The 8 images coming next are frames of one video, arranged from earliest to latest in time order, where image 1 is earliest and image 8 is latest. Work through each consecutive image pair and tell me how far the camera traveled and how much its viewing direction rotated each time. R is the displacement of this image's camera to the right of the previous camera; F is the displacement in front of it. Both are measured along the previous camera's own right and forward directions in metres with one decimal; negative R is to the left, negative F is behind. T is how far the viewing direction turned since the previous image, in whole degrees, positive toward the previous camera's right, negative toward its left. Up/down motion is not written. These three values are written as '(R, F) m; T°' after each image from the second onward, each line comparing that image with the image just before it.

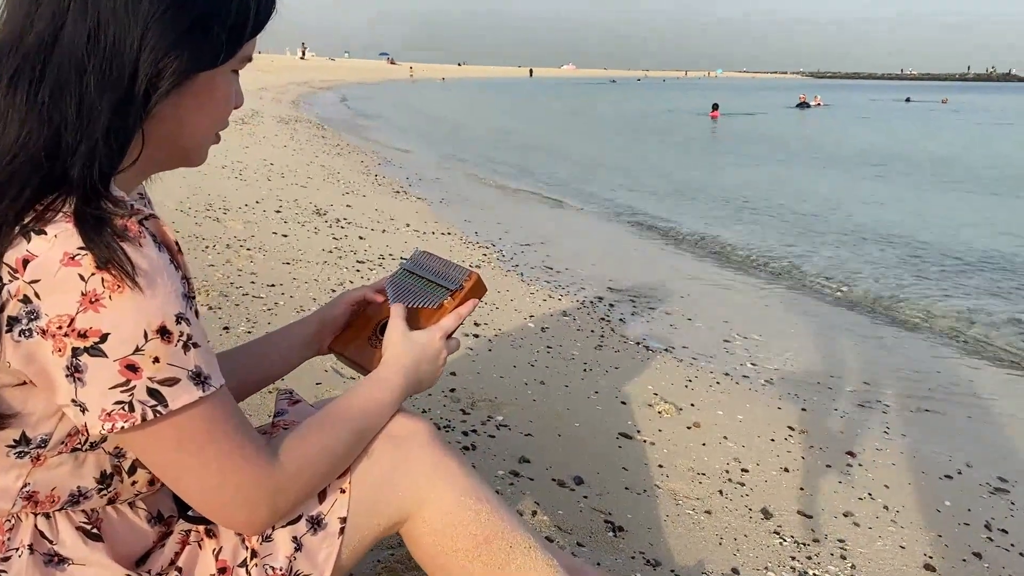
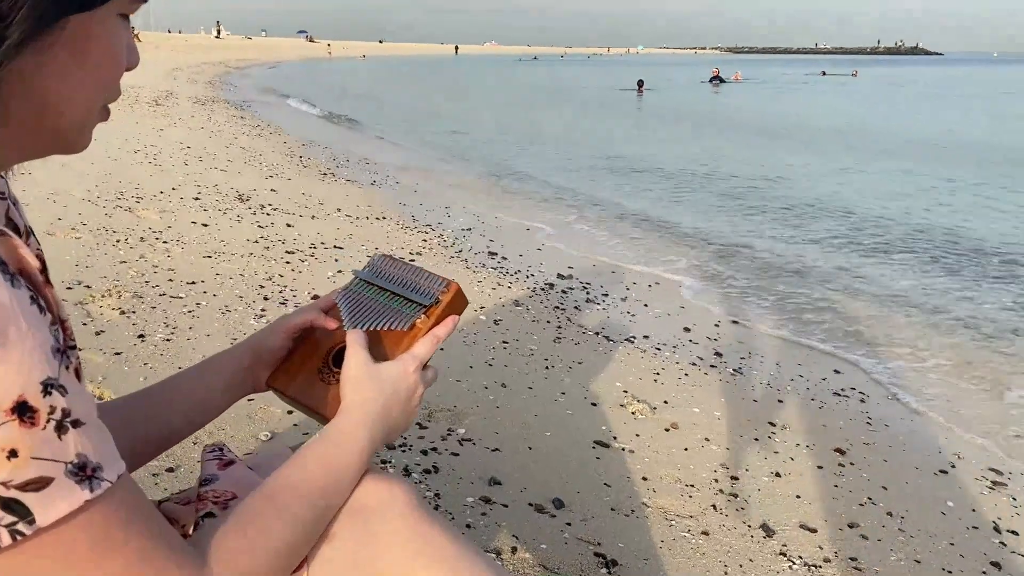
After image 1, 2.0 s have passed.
(-0.1, +0.6) m; +5°
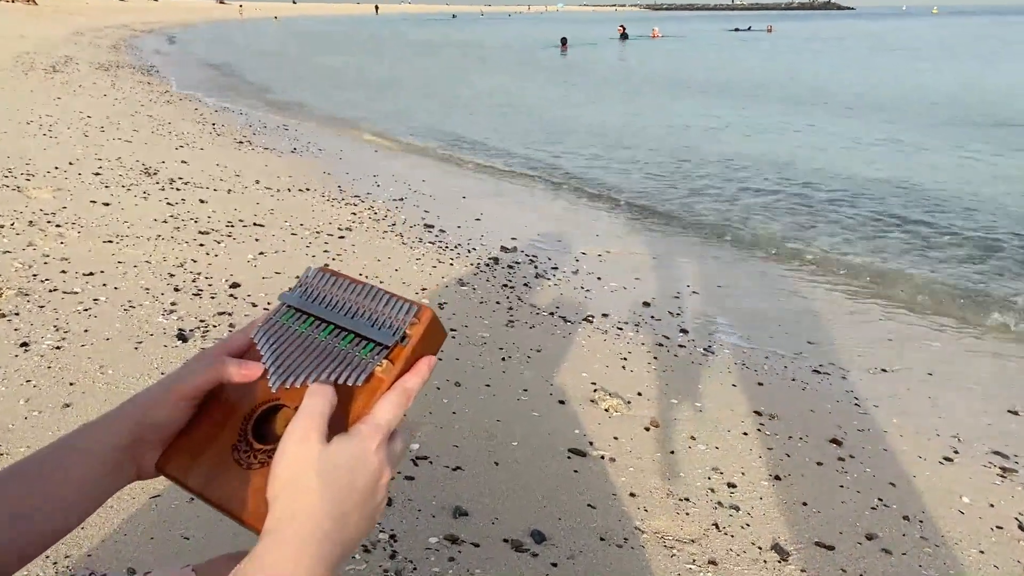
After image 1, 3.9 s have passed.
(-0.1, +0.7) m; +5°
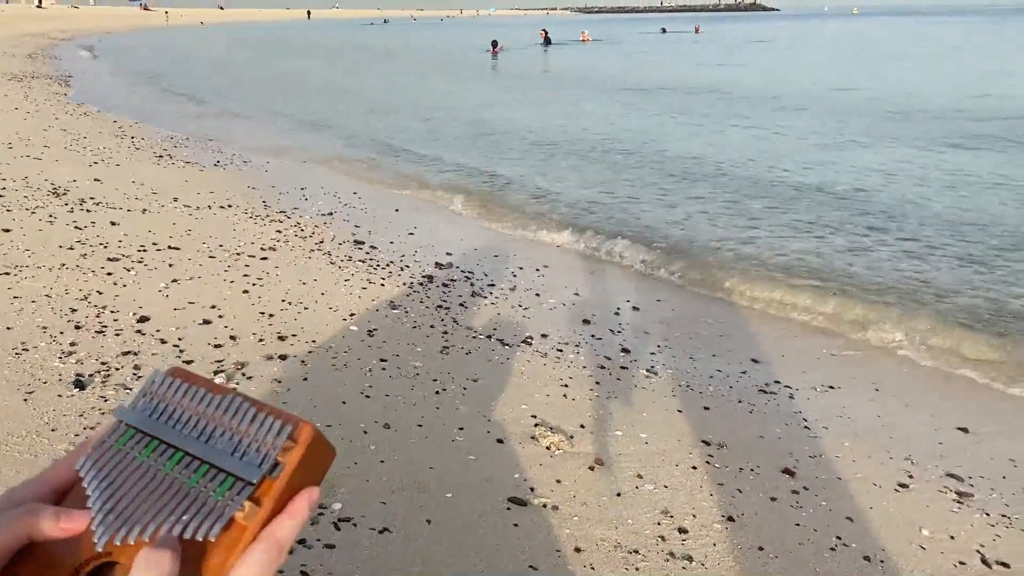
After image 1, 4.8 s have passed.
(+0.1, +0.3) m; +4°
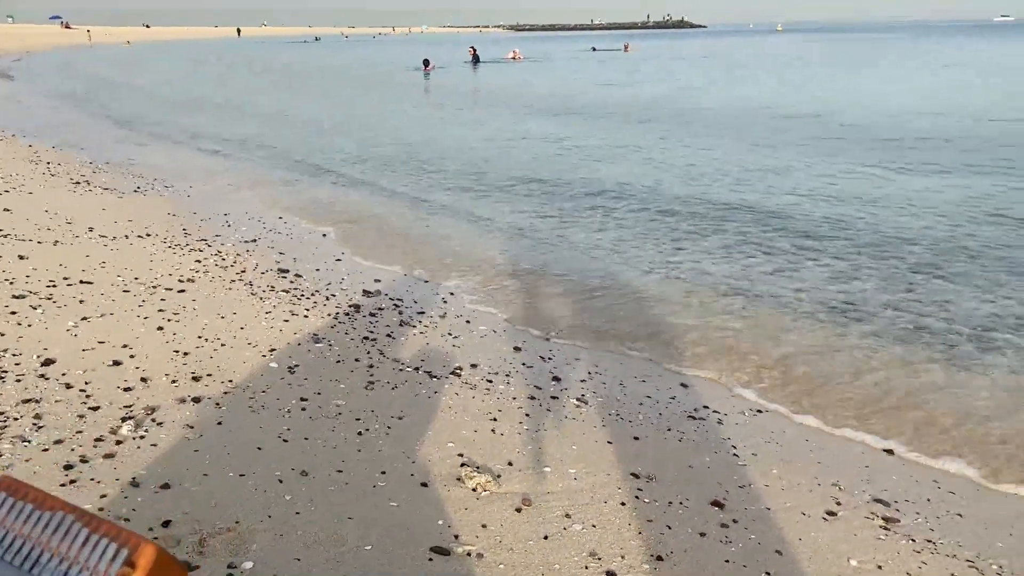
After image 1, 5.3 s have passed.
(+0.1, +0.1) m; +4°
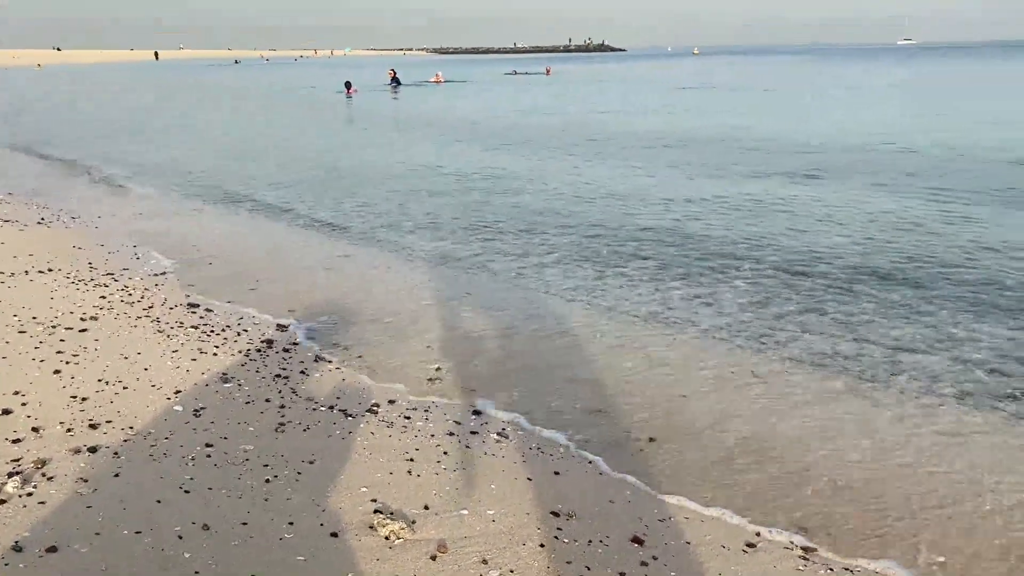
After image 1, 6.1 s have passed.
(+0.1, +0.1) m; +5°
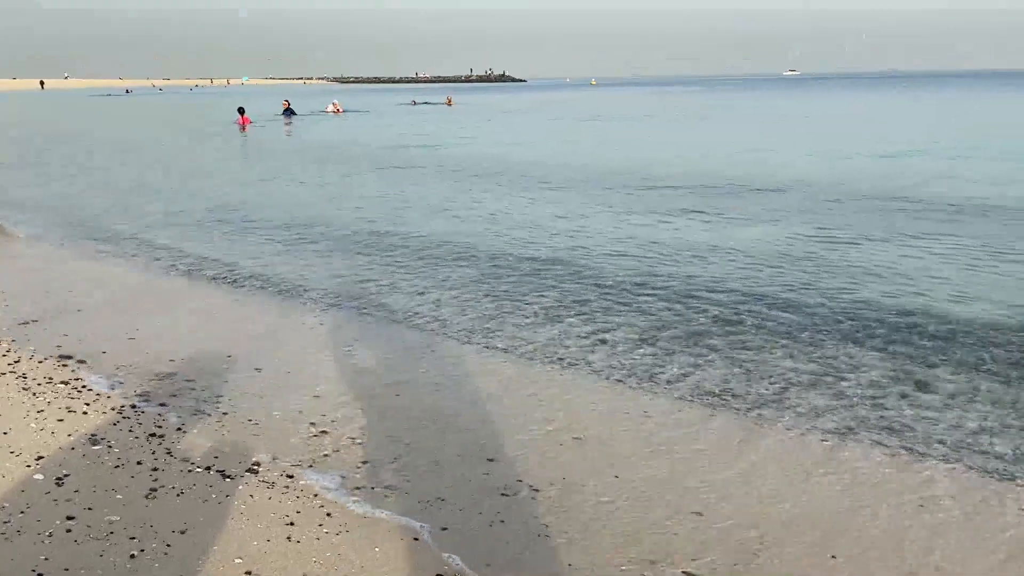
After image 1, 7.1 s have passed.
(+0.1, +0.1) m; +6°
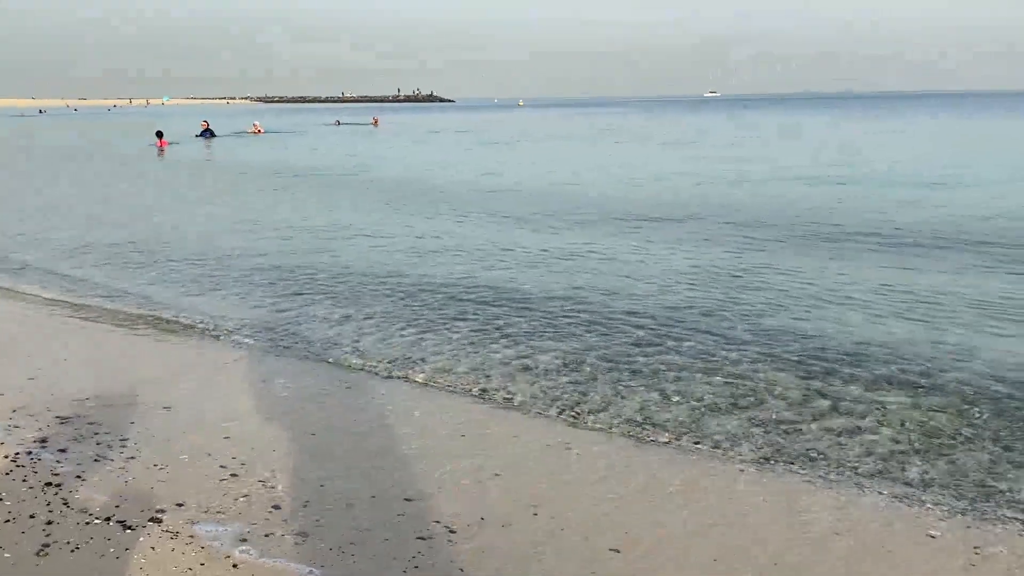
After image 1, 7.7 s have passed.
(+0.1, +0.1) m; +4°
